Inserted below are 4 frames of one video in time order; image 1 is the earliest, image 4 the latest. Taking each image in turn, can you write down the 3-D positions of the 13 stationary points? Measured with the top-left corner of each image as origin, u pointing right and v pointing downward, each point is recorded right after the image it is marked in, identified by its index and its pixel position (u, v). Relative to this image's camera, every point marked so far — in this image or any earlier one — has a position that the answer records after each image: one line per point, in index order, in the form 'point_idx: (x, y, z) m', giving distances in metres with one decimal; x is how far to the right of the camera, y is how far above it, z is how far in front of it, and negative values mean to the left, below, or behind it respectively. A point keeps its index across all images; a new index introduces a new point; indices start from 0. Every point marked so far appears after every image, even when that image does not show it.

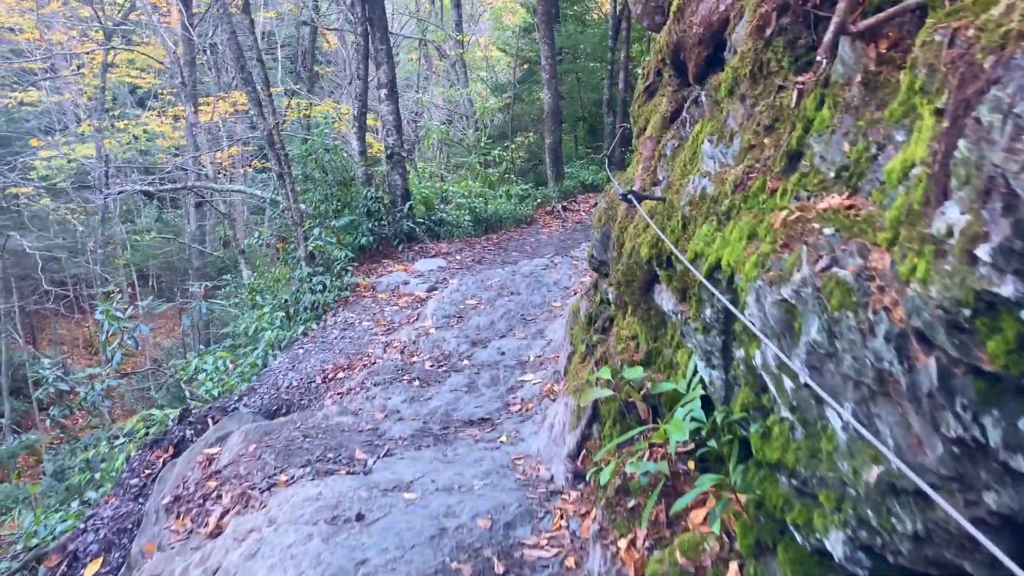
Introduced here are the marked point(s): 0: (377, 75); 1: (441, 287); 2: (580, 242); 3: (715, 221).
0: (-1.8, +2.8, +11.5) m
1: (-0.7, 0.0, +8.9) m
2: (+1.0, +0.6, +12.3) m
3: (+0.7, +0.2, +3.1) m
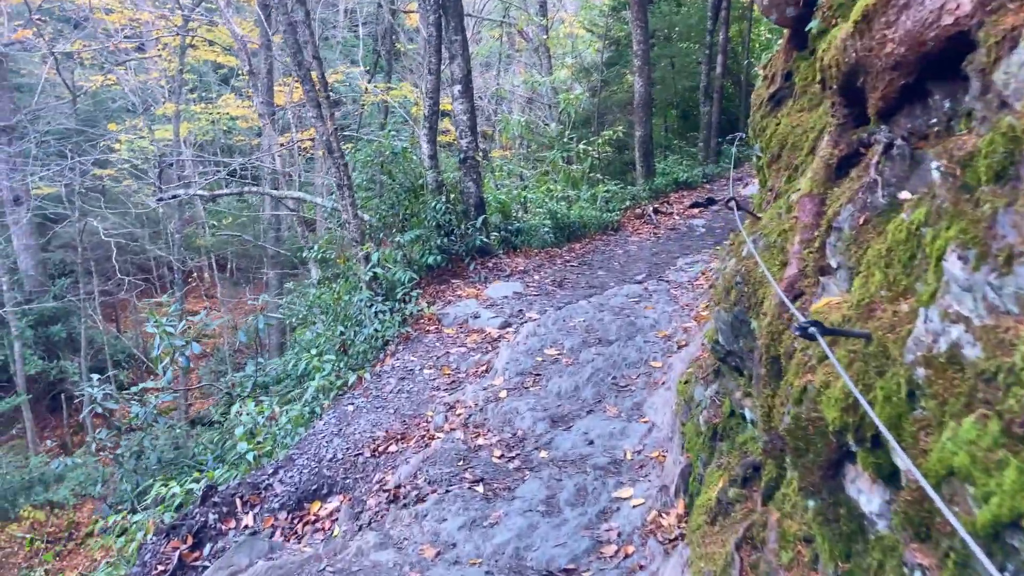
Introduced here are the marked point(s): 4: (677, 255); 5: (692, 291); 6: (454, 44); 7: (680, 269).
0: (-0.7, +2.6, +10.3) m
1: (0.0, -0.3, +7.7) m
2: (+2.0, +0.4, +10.9) m
3: (+1.0, -0.3, +1.7) m
4: (+2.1, +0.4, +11.3) m
5: (+1.7, 0.0, +8.3) m
6: (-0.7, +2.8, +10.1) m
7: (+1.9, +0.2, +10.1) m
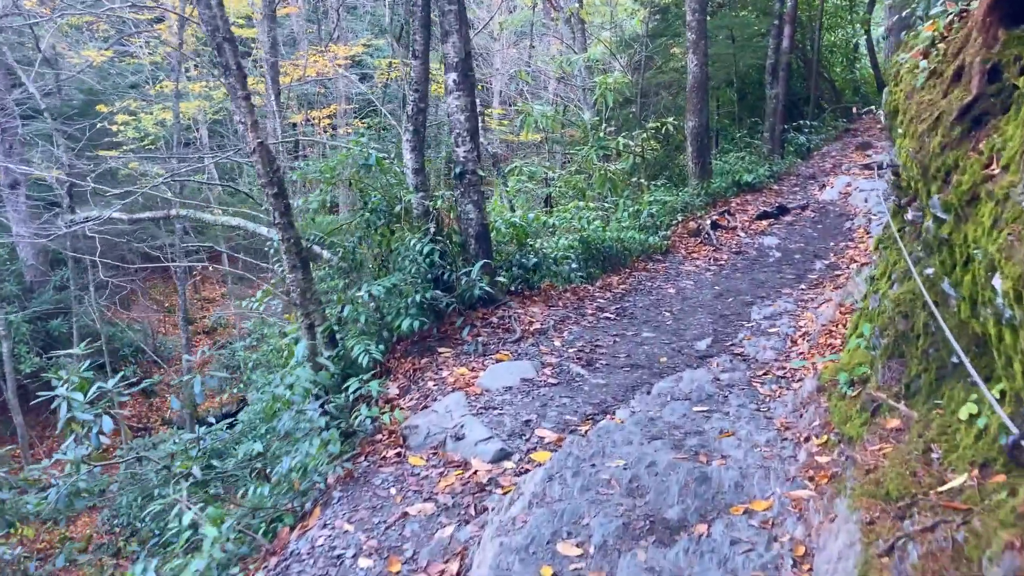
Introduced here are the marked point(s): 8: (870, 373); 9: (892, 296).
0: (-0.6, +2.0, +7.5) m
1: (+0.1, -0.9, +5.0) m
2: (+2.2, -0.2, +8.1) m
3: (+0.7, -1.1, -1.0) m
4: (+2.3, -0.1, +8.5) m
5: (+1.7, -0.7, +5.5) m
6: (-0.5, +2.3, +7.3) m
7: (+2.0, -0.3, +7.3) m
8: (+2.0, -0.5, +4.8) m
9: (+2.1, 0.0, +4.9) m
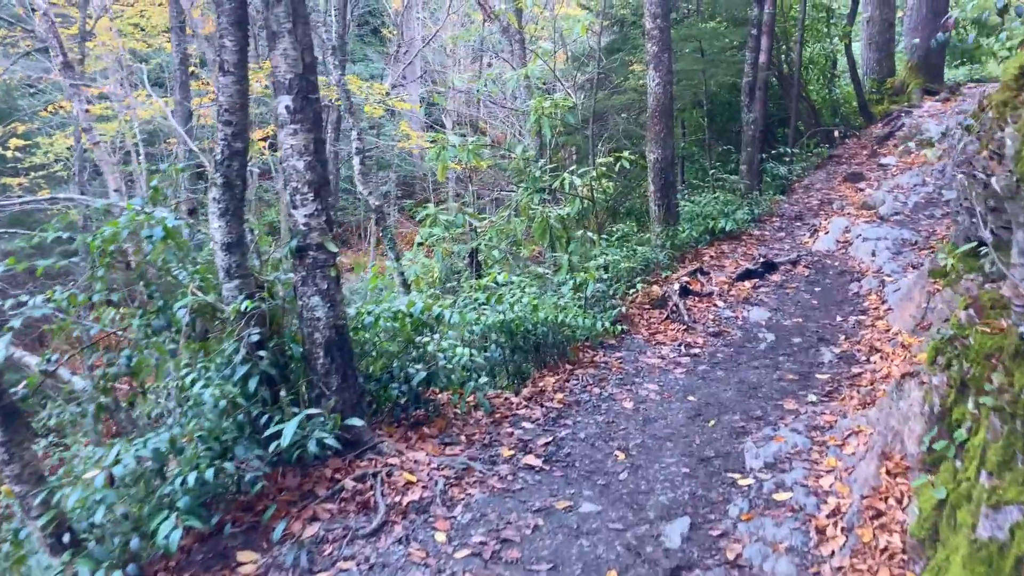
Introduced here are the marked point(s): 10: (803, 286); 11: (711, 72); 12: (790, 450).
0: (-1.3, +1.3, +4.9) m
1: (-0.6, -1.7, +2.3) m
2: (+1.4, -0.9, +5.5) m
3: (+0.3, -1.7, -3.7) m
4: (+1.5, -0.9, +5.9) m
5: (+1.1, -1.4, +2.9) m
6: (-1.3, +1.5, +4.6) m
7: (+1.3, -1.1, +4.7) m
8: (+1.3, -1.2, +2.2) m
9: (+1.5, -0.8, +2.3) m
10: (+3.0, 0.0, +9.0) m
11: (+2.9, +3.2, +13.0) m
12: (+1.7, -1.0, +5.2) m
